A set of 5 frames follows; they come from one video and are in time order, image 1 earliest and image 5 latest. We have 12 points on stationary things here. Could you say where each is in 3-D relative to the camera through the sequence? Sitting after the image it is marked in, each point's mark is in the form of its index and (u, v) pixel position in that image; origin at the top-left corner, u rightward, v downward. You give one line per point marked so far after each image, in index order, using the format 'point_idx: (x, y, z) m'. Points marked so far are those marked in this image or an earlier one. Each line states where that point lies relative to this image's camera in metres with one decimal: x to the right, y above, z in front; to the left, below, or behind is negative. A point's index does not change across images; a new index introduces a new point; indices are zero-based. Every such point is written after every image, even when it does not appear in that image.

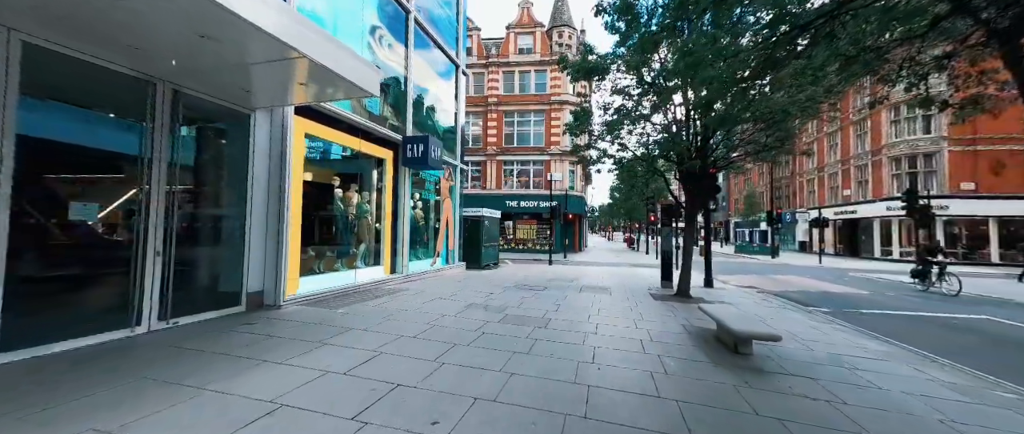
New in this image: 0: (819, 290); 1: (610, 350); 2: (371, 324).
0: (+10.9, -2.6, +11.6) m
1: (+1.4, -1.9, +4.7) m
2: (-2.3, -1.7, +5.3) m
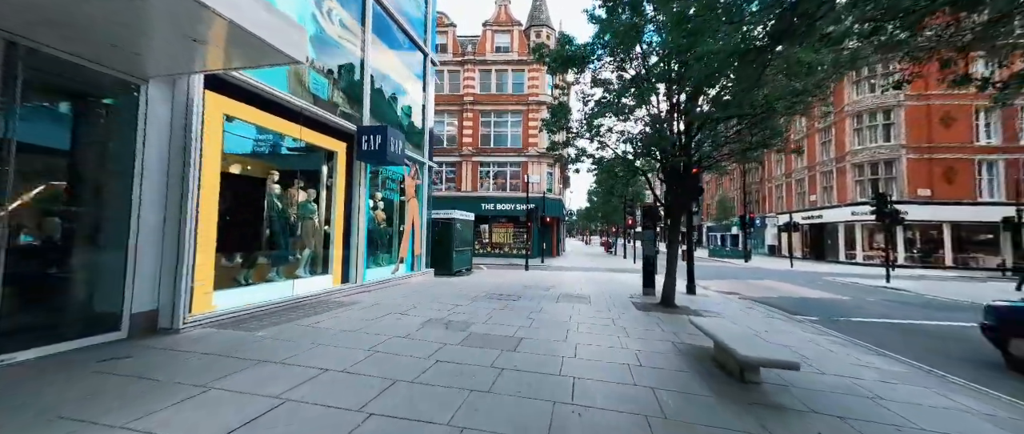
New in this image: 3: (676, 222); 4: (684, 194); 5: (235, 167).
0: (+10.0, -2.8, +11.3) m
1: (+0.9, -1.9, +3.8) m
2: (-2.8, -1.7, +4.2) m
3: (+4.6, 0.0, +9.0) m
4: (+4.8, +0.8, +9.0) m
5: (-5.0, +0.9, +6.0) m
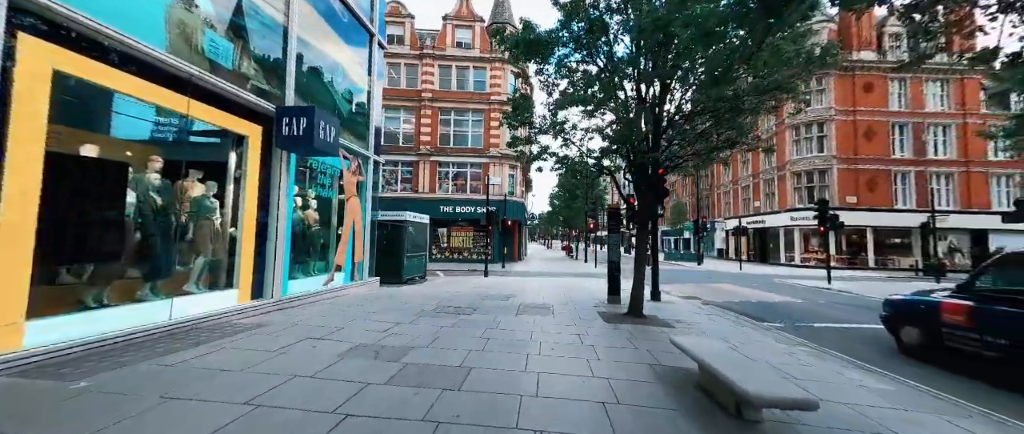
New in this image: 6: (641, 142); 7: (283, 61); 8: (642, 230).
0: (+8.5, -2.9, +11.3) m
1: (+0.4, -1.9, +2.8) m
2: (-3.3, -1.7, +2.8) m
3: (+3.5, 0.0, +8.4) m
4: (+3.7, +0.7, +8.5) m
5: (-5.7, +0.9, +4.4) m
6: (+3.2, +1.9, +8.2) m
7: (-5.1, +3.4, +7.2) m
8: (+3.4, -0.3, +8.5) m
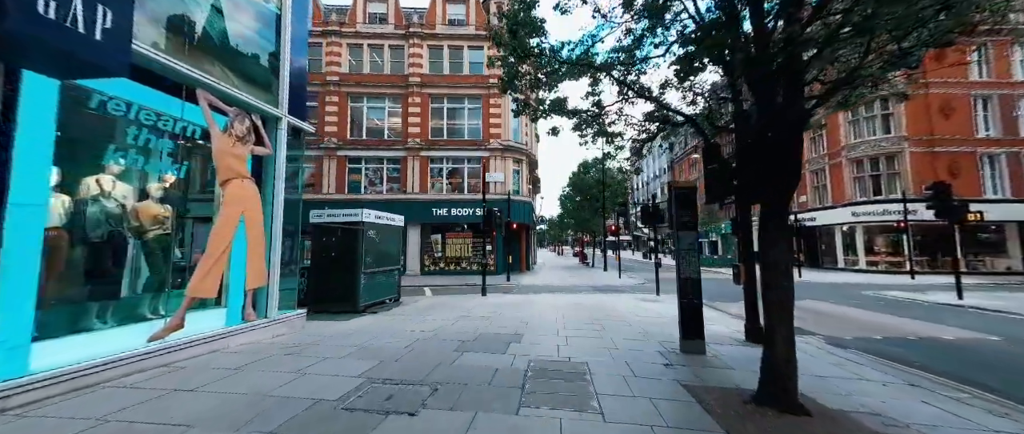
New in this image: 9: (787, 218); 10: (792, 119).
0: (+8.6, -2.5, +7.0) m
1: (+0.3, -1.5, -1.3) m
2: (-3.5, -1.4, -1.2) m
3: (+3.4, +0.2, +4.3) m
4: (+3.6, +1.0, +4.4) m
5: (-5.9, +1.1, +0.5) m
6: (+3.1, +2.2, +4.1) m
7: (-5.2, +3.5, +3.4) m
8: (+3.3, 0.0, +4.4) m
9: (+3.4, -0.1, +4.1) m
10: (+3.5, +1.1, +4.3) m
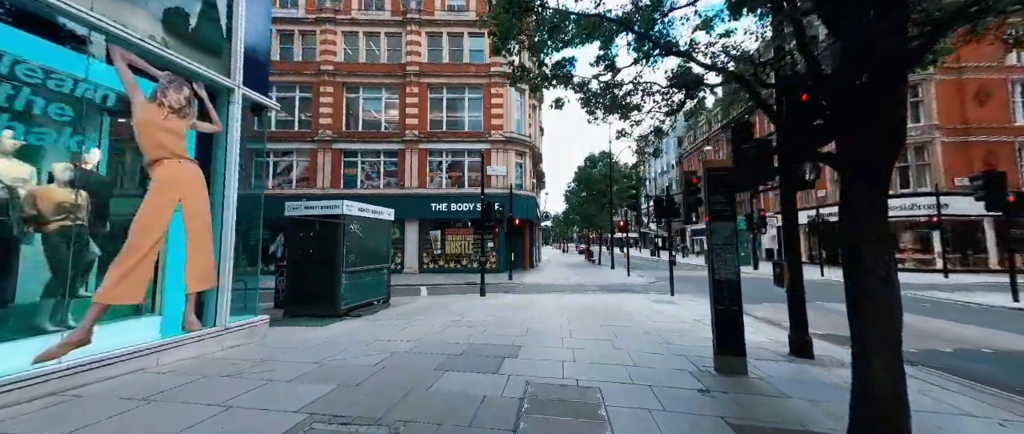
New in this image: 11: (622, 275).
0: (+8.5, -2.3, +5.9) m
1: (+0.1, -1.4, -2.3) m
2: (-3.7, -1.3, -2.2) m
3: (+3.3, +0.4, +3.2) m
4: (+3.5, +1.2, +3.3) m
5: (-6.1, +1.2, -0.5) m
6: (+3.0, +2.3, +3.0) m
7: (-5.4, +3.7, +2.4) m
8: (+3.2, +0.1, +3.3) m
9: (+3.3, +0.1, +3.0) m
10: (+3.4, +1.2, +3.2) m
11: (+6.7, -3.5, +19.9) m
